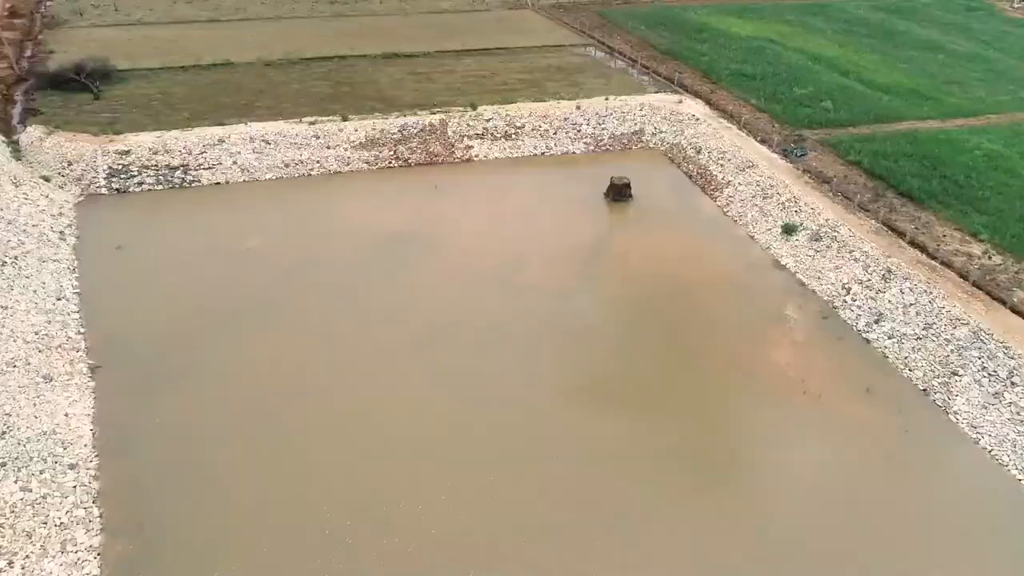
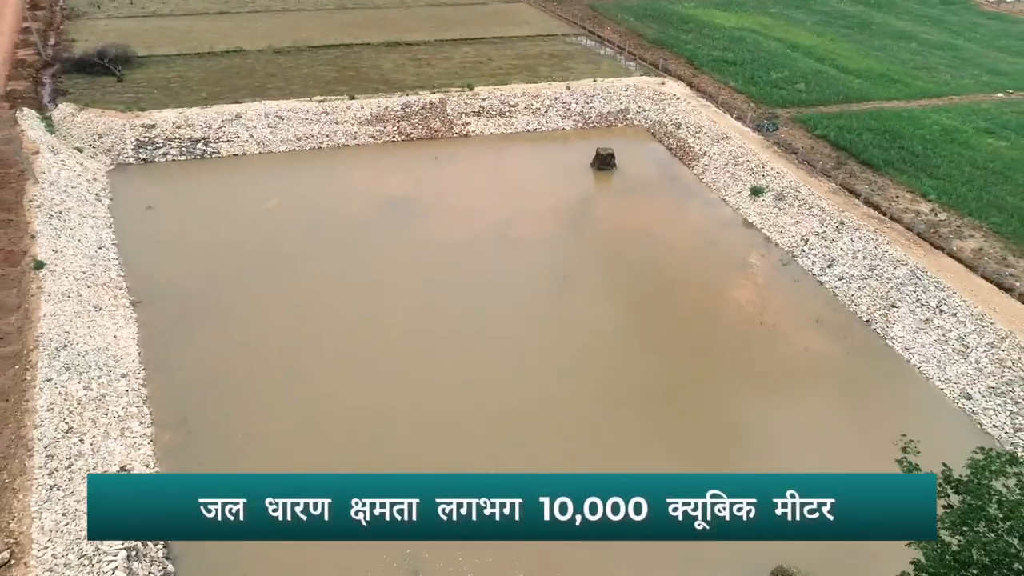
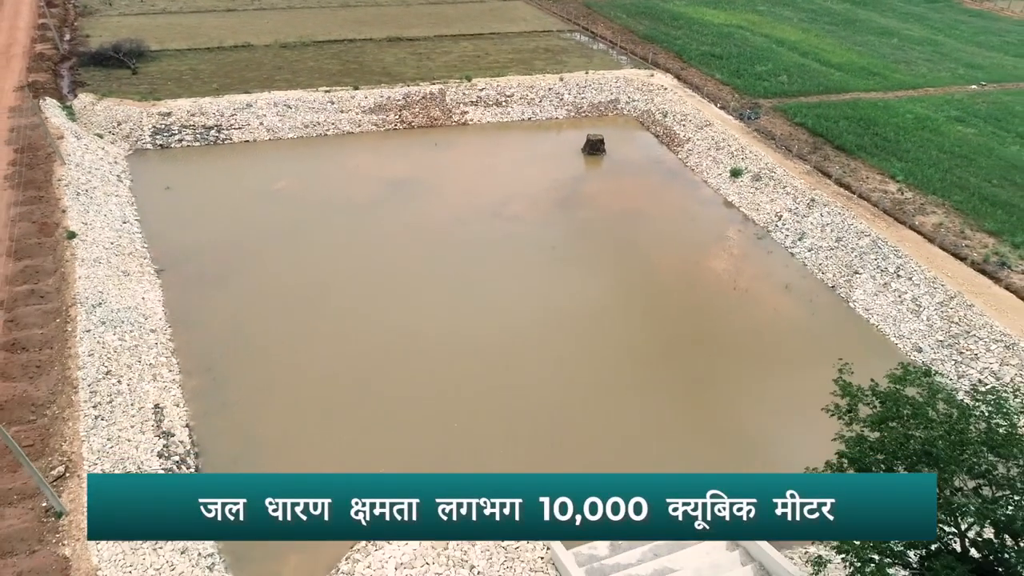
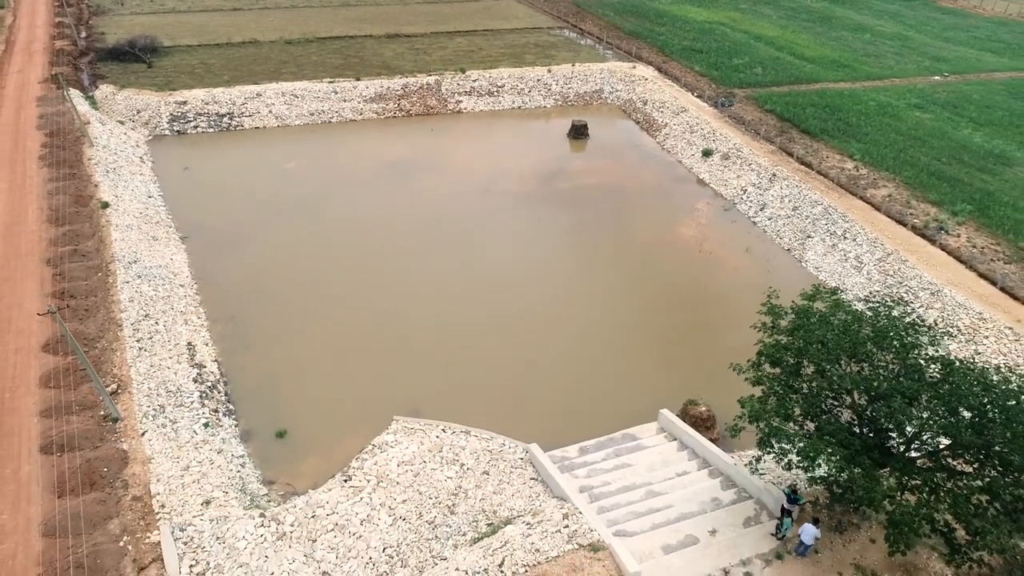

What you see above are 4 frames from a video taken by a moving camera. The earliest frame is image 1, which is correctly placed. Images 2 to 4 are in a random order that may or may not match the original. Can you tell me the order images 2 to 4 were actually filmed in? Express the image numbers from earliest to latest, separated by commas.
2, 3, 4
